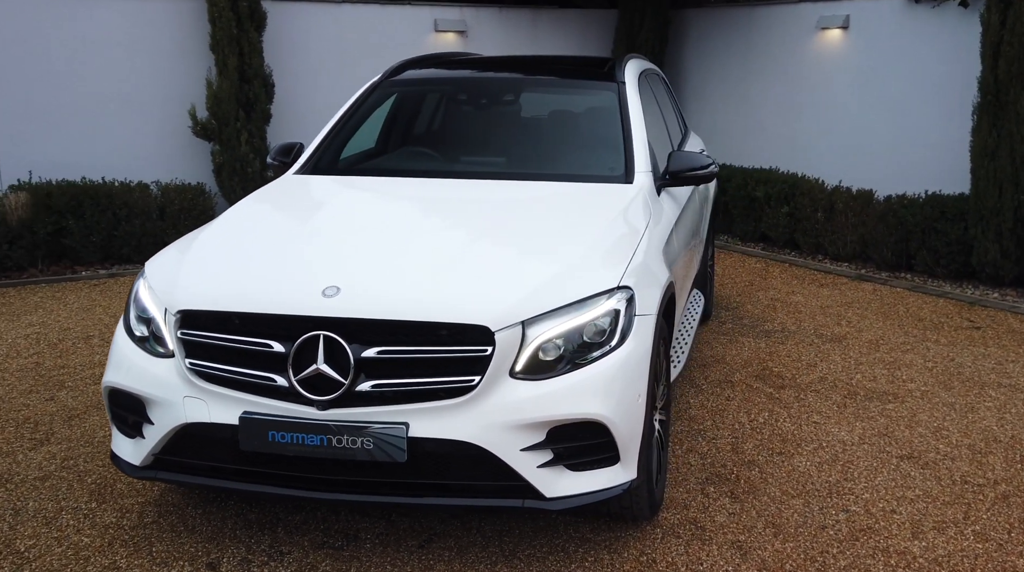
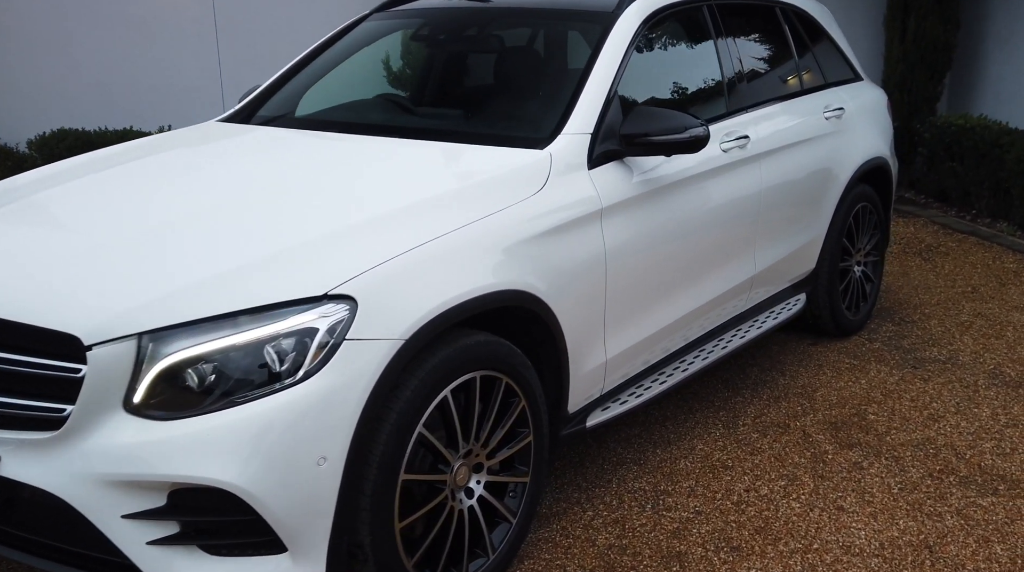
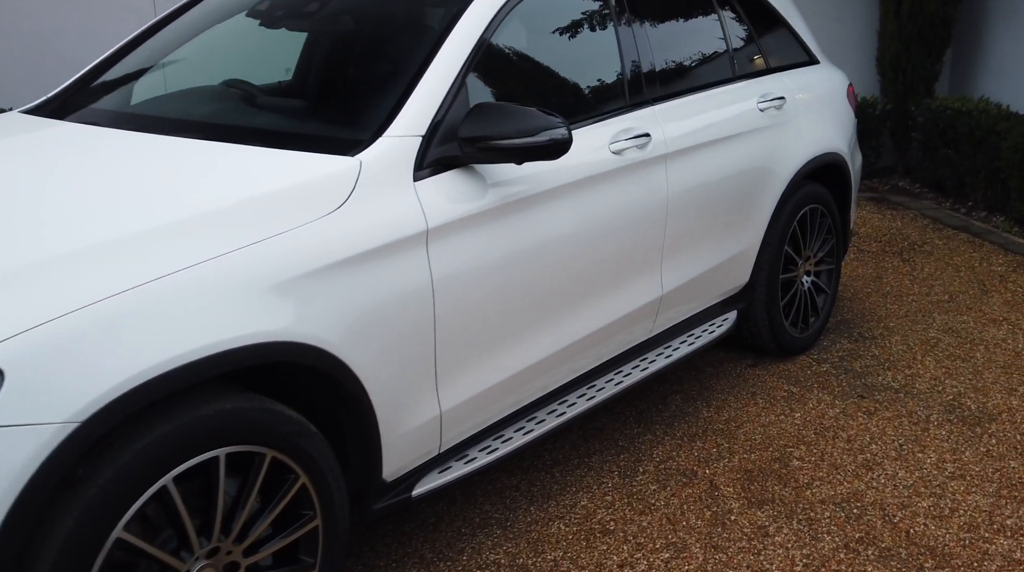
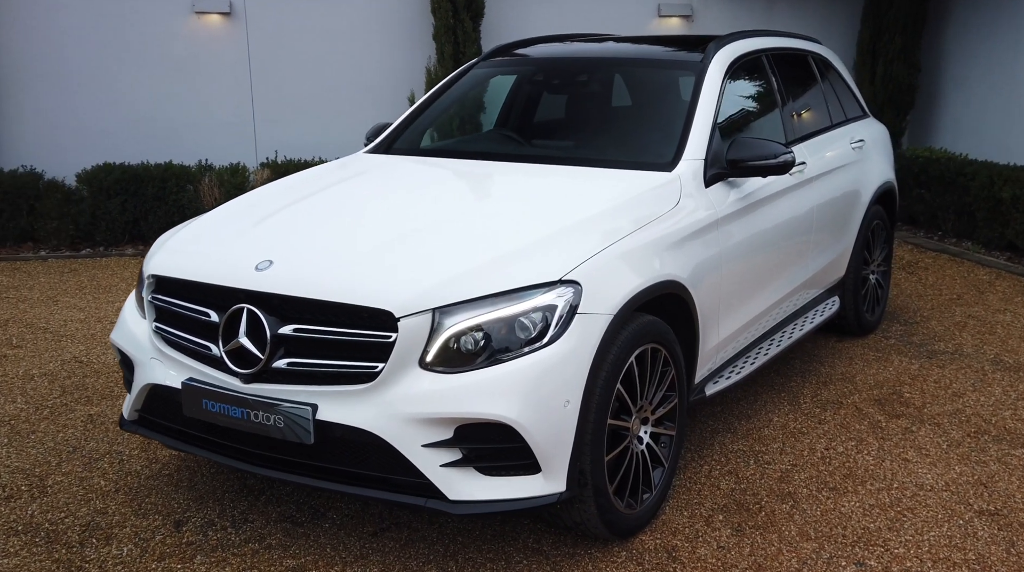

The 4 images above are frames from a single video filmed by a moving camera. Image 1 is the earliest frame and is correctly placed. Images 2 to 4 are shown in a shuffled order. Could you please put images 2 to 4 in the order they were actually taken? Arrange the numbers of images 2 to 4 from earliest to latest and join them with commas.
4, 2, 3
